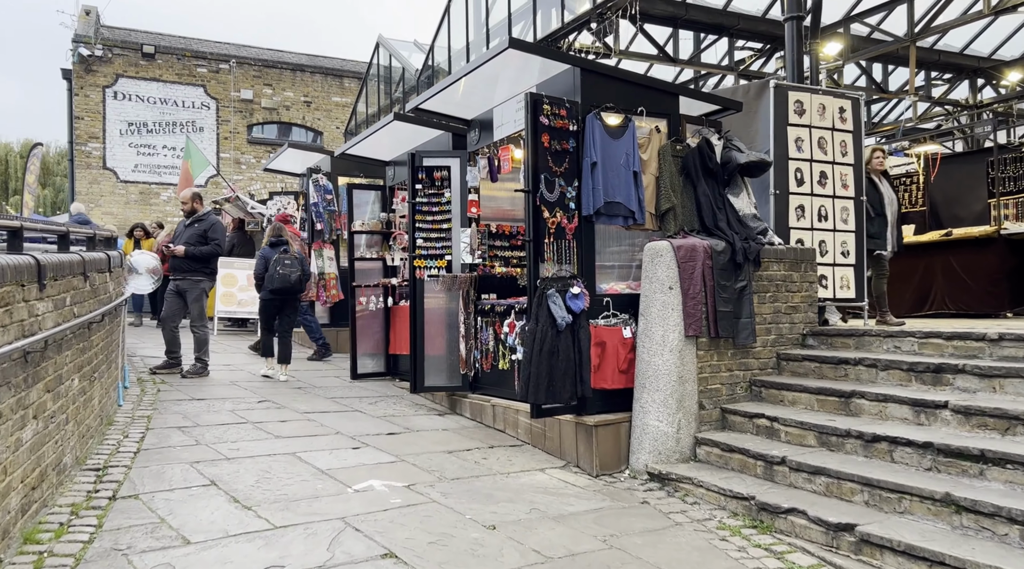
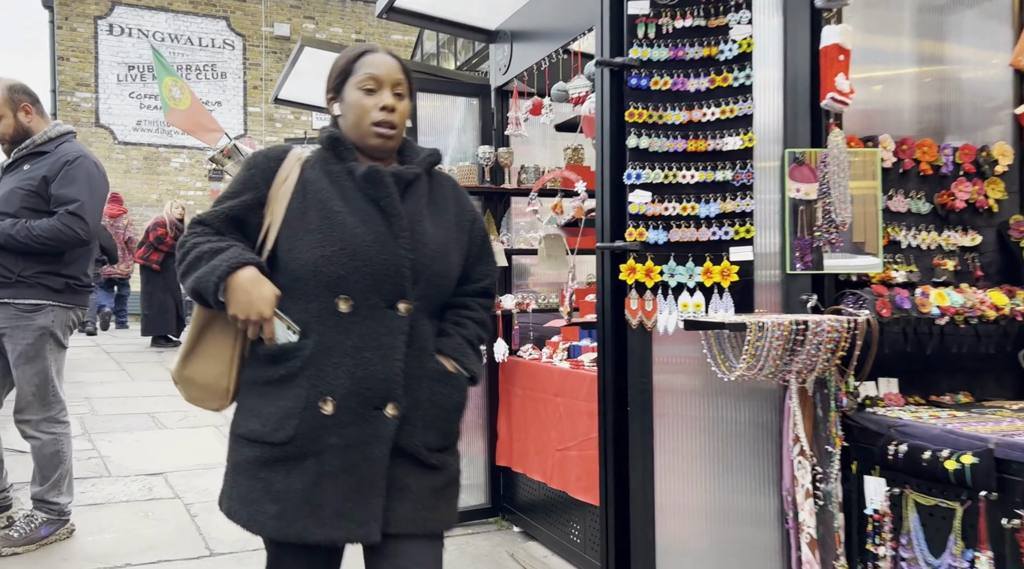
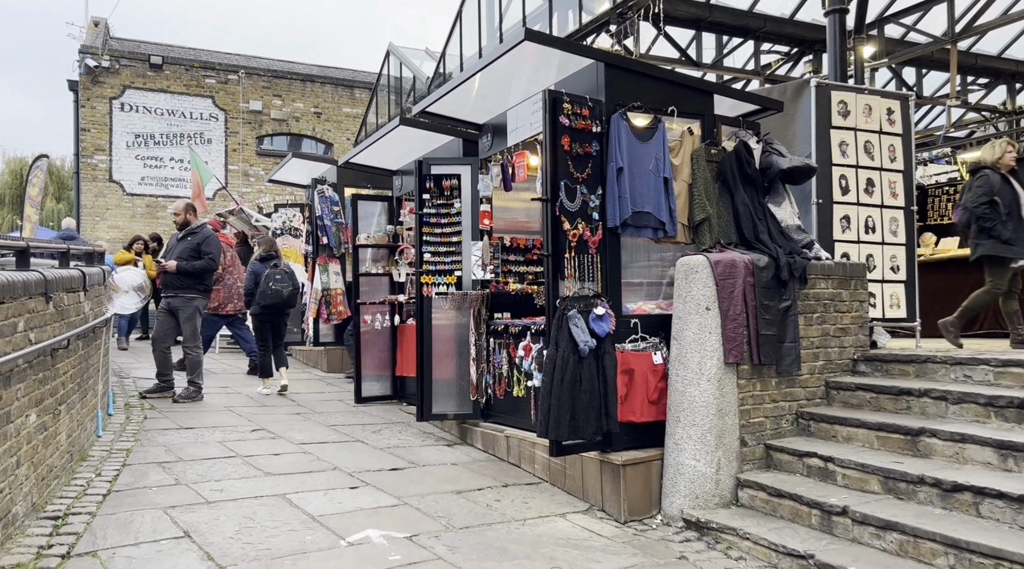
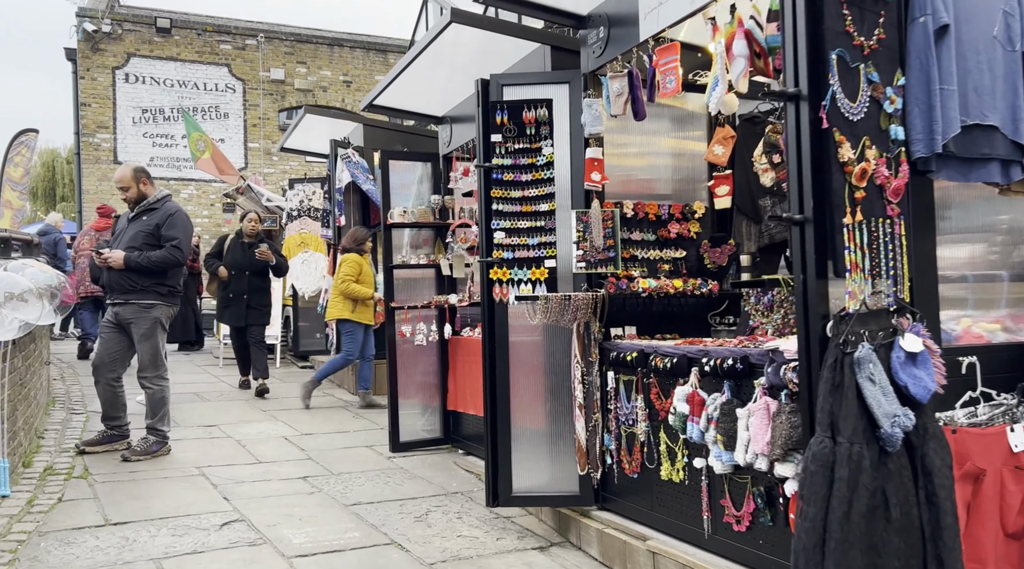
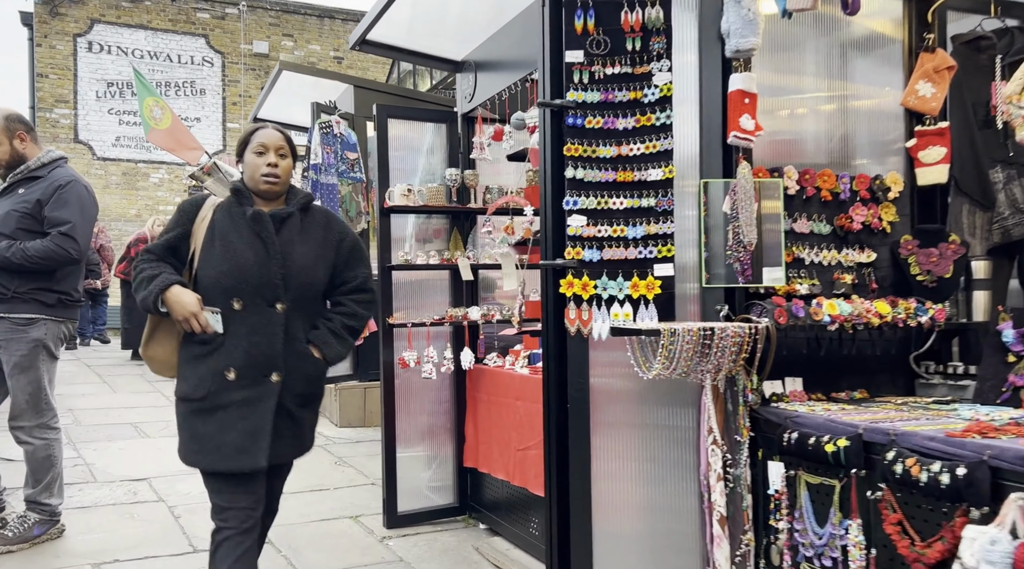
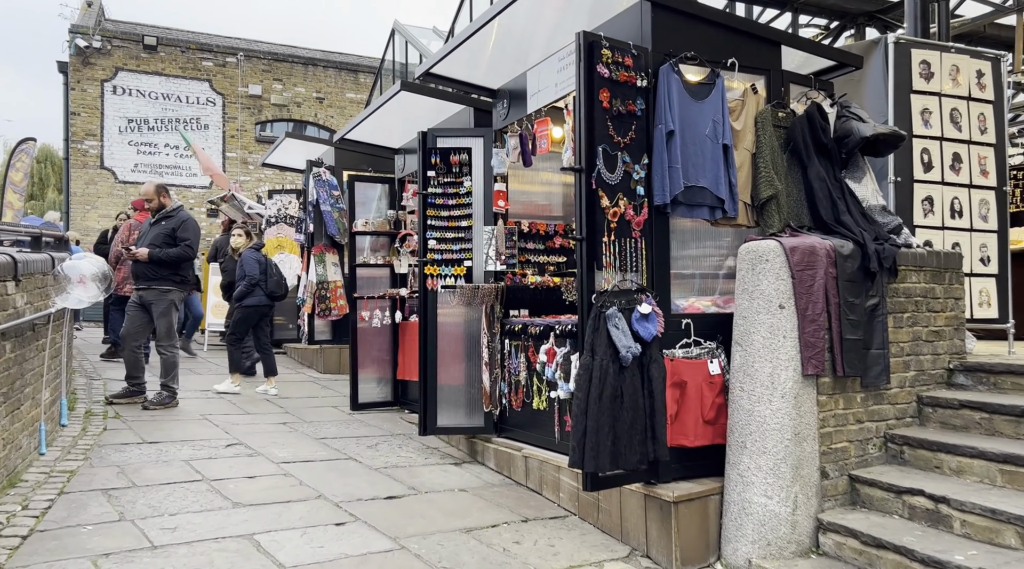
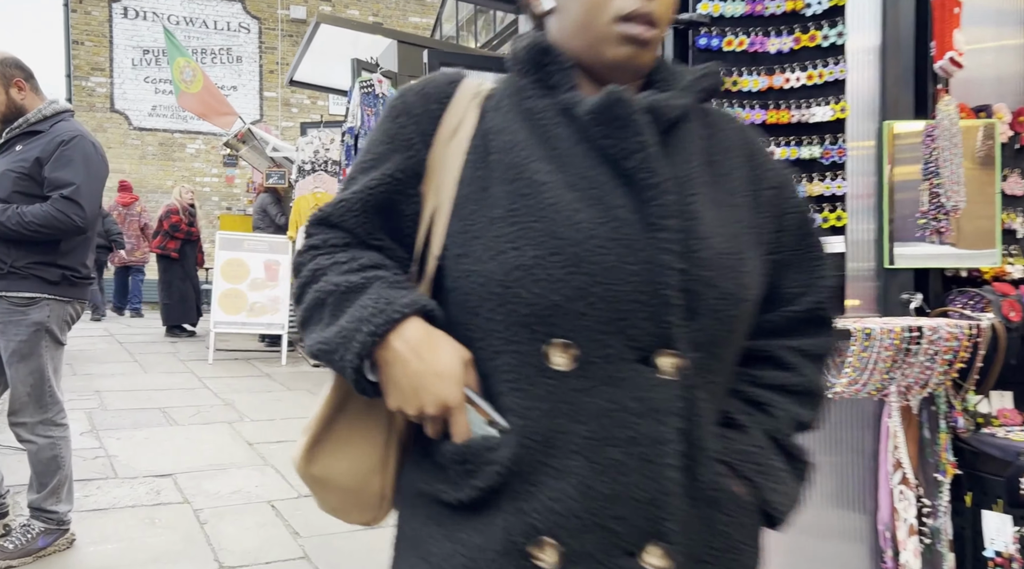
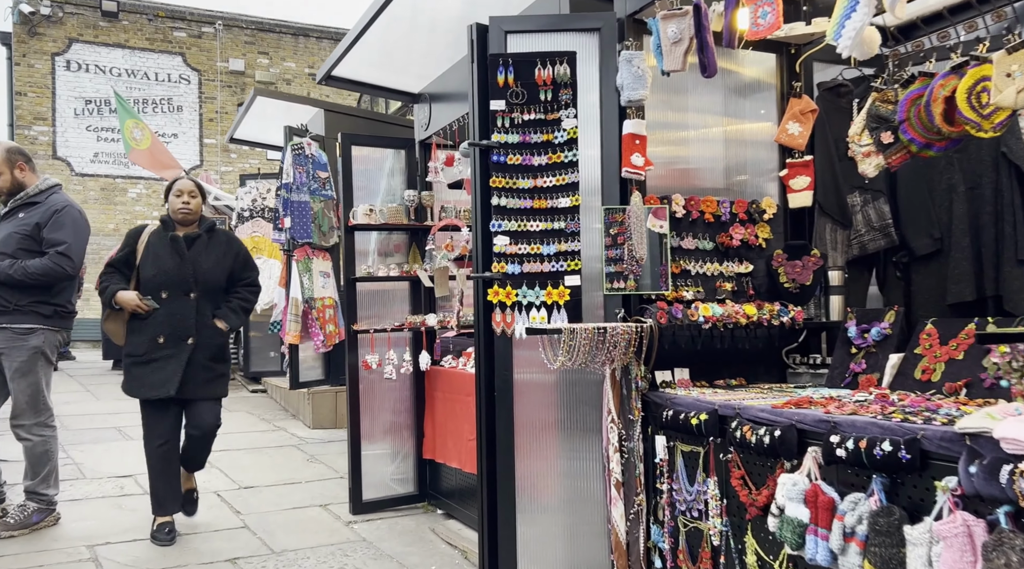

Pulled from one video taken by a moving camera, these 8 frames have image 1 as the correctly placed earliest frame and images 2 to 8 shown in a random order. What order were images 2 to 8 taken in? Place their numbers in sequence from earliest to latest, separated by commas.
3, 6, 4, 8, 5, 2, 7
